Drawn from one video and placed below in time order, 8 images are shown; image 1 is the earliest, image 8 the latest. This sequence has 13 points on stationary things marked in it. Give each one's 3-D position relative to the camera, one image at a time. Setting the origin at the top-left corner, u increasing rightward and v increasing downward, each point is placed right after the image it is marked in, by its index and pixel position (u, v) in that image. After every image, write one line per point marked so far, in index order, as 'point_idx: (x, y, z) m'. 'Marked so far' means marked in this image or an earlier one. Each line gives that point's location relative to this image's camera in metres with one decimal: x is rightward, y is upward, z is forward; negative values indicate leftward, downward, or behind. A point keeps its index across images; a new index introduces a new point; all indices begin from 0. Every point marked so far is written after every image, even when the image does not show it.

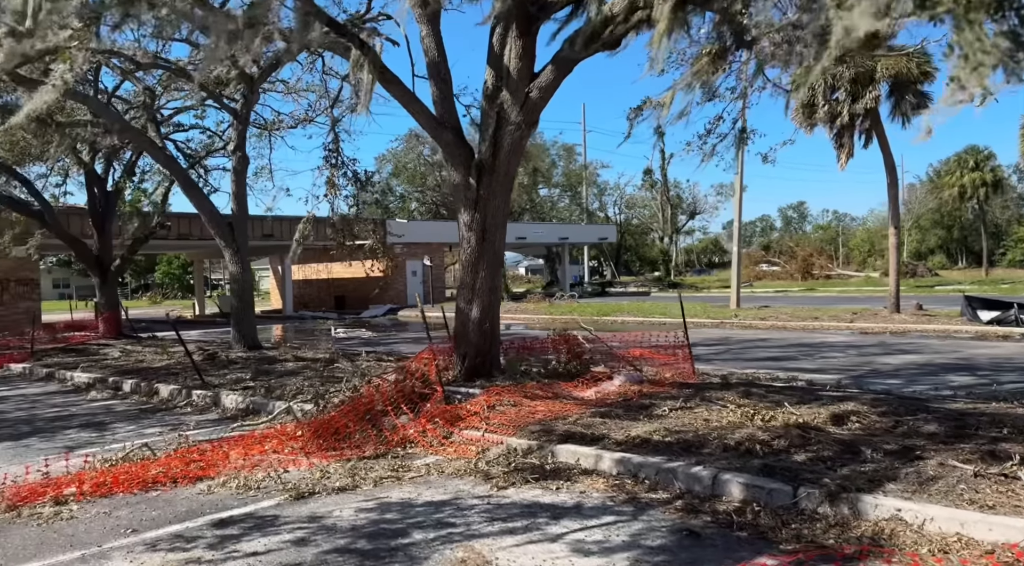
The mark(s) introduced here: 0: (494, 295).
0: (-0.2, -0.1, +8.9) m
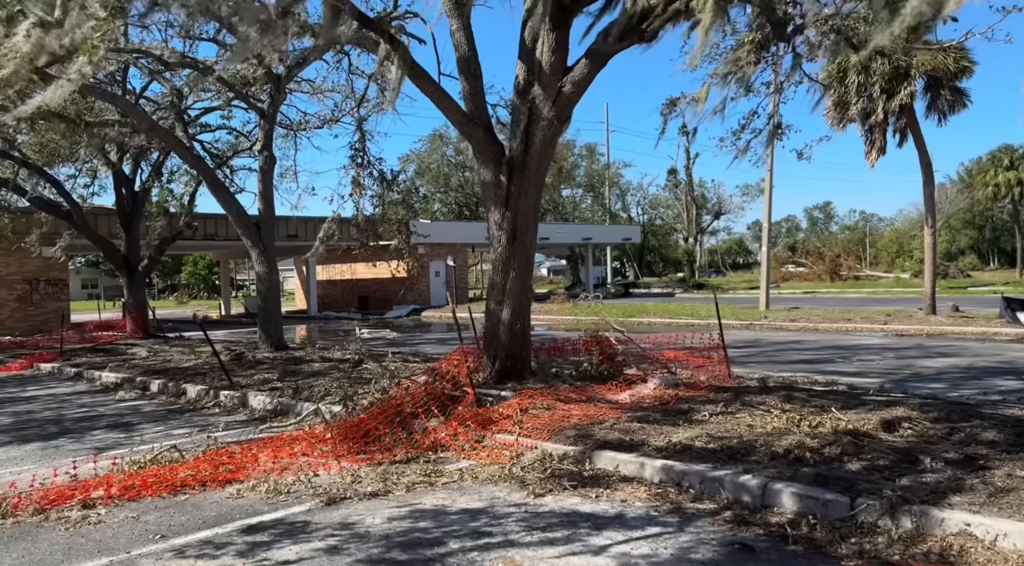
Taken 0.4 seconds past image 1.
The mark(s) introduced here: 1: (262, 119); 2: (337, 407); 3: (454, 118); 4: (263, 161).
0: (+0.1, -0.1, +8.7) m
1: (-4.9, +3.3, +16.1) m
2: (-1.8, -1.3, +8.5) m
3: (-0.6, +1.8, +8.7) m
4: (-4.8, +2.4, +16.0) m
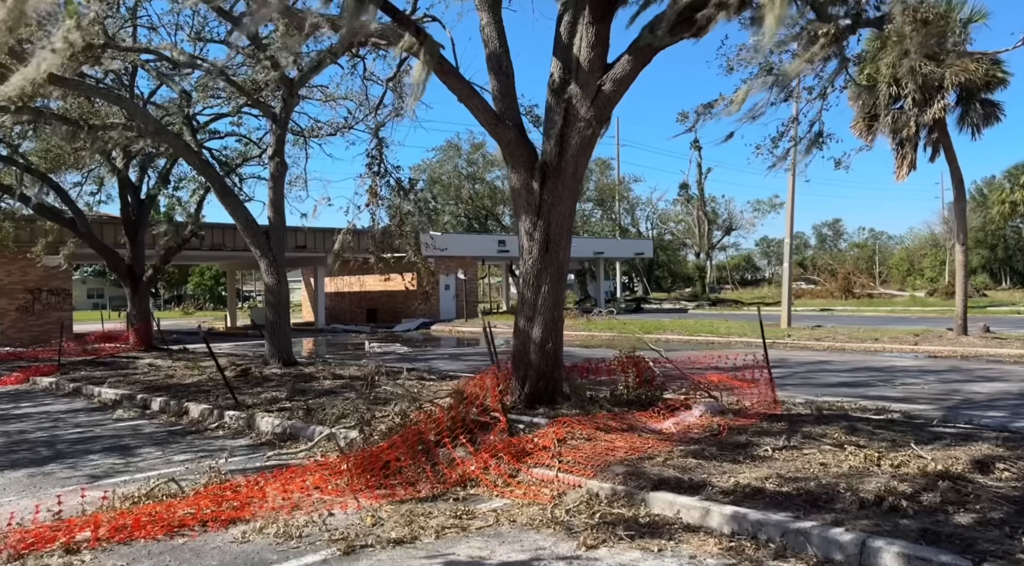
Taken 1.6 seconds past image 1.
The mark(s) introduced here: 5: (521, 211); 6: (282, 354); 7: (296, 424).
0: (+0.4, -0.3, +8.0) m
1: (-4.5, +3.0, +15.5) m
2: (-1.5, -1.4, +7.8) m
3: (-0.3, +1.6, +8.0) m
4: (-4.5, +2.2, +15.3) m
5: (+0.1, +0.7, +8.1) m
6: (-4.3, -1.3, +15.3) m
7: (-2.4, -1.5, +8.9) m
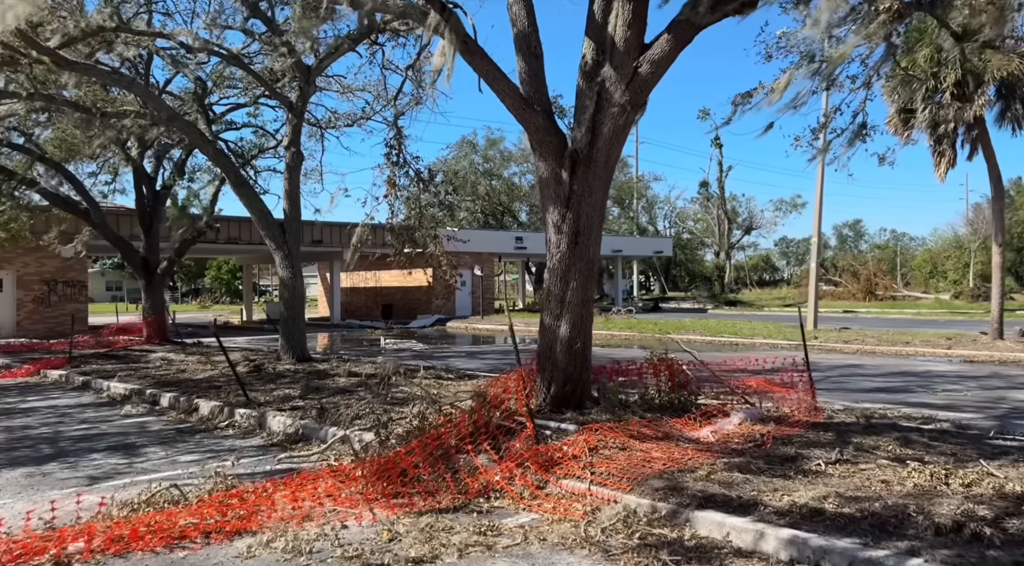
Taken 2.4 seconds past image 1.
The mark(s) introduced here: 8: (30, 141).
0: (+0.7, -0.2, +7.5) m
1: (-4.1, +3.1, +15.1) m
2: (-1.3, -1.4, +7.4) m
3: (0.0, +1.7, +7.5) m
4: (-4.1, +2.3, +14.9) m
5: (+0.3, +0.8, +7.6) m
6: (-3.9, -1.2, +14.9) m
7: (-2.1, -1.5, +8.5) m
8: (-11.0, +3.3, +18.7) m
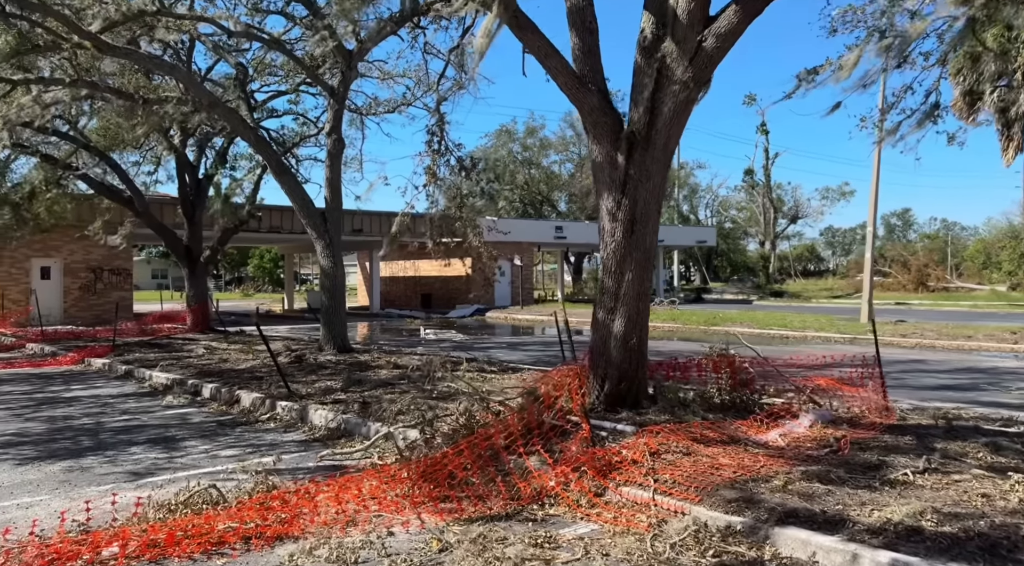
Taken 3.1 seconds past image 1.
0: (+1.1, -0.2, +7.1) m
1: (-3.3, +3.3, +14.8) m
2: (-0.8, -1.3, +7.0) m
3: (+0.4, +1.7, +7.1) m
4: (-3.2, +2.5, +14.7) m
5: (+0.8, +0.8, +7.2) m
6: (-3.1, -1.0, +14.7) m
7: (-1.6, -1.4, +8.2) m
8: (-10.0, +3.5, +18.7) m
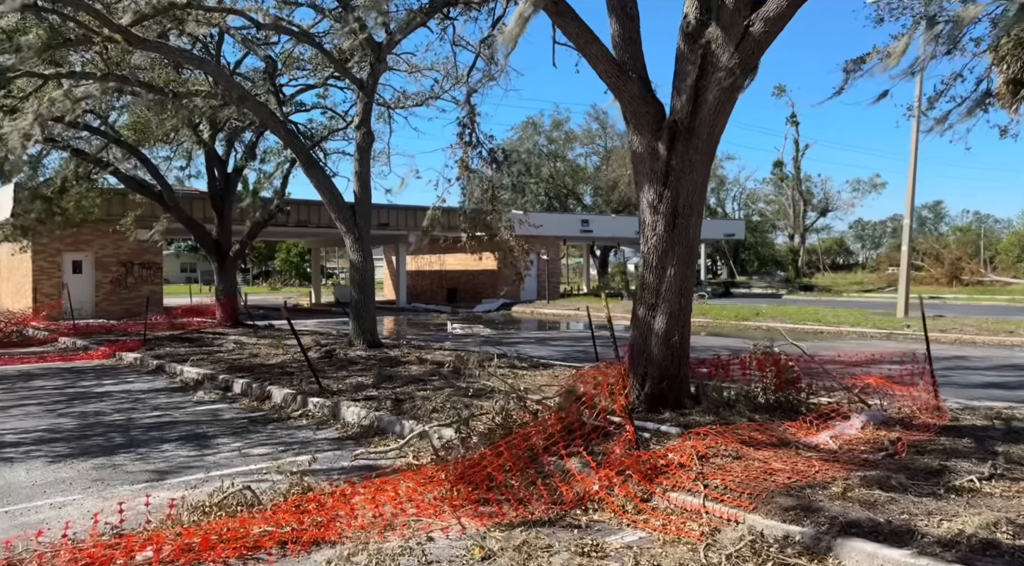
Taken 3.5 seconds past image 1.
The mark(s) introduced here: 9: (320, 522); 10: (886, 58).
0: (+1.5, -0.1, +6.8) m
1: (-2.7, +3.4, +14.7) m
2: (-0.5, -1.3, +6.9) m
3: (+0.8, +1.8, +6.9) m
4: (-2.7, +2.6, +14.5) m
5: (+1.1, +0.9, +7.0) m
6: (-2.6, -0.9, +14.6) m
7: (-1.3, -1.3, +8.0) m
8: (-9.3, +3.7, +18.8) m
9: (-1.2, -1.4, +4.9) m
10: (+3.9, +2.3, +8.6) m
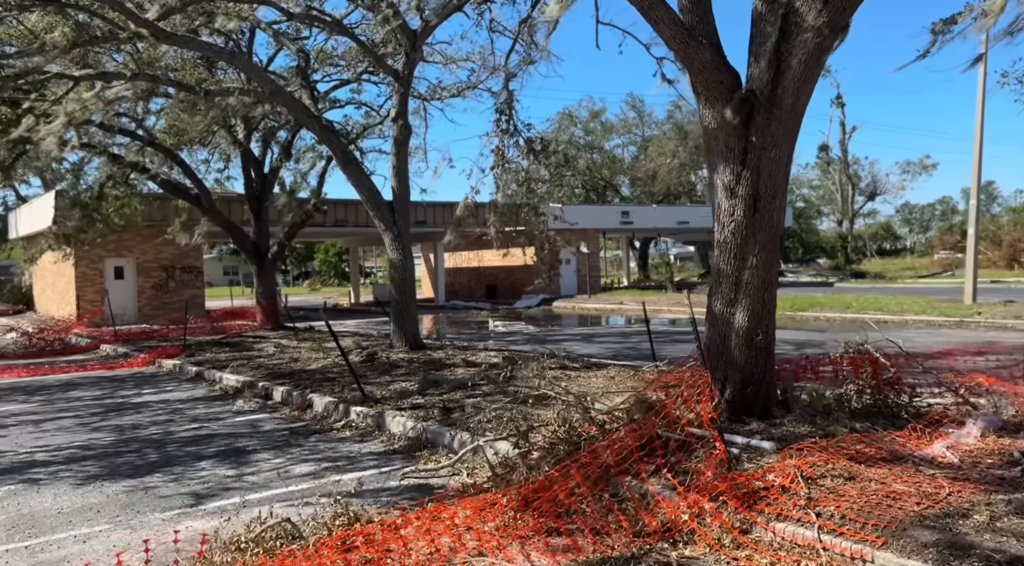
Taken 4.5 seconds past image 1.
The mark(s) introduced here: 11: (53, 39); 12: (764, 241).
0: (+1.9, -0.1, +6.1) m
1: (-2.0, +3.4, +14.1) m
2: (0.0, -1.2, +6.2) m
3: (+1.2, +1.8, +6.1) m
4: (-1.9, +2.6, +13.9) m
5: (+1.6, +0.9, +6.2) m
6: (-1.7, -0.9, +14.0) m
7: (-0.7, -1.3, +7.4) m
8: (-8.4, +3.5, +18.5) m
9: (-0.8, -1.5, +4.3) m
10: (+4.4, +2.5, +7.7) m
11: (-6.3, +3.4, +11.2) m
12: (+1.9, +0.3, +6.0) m
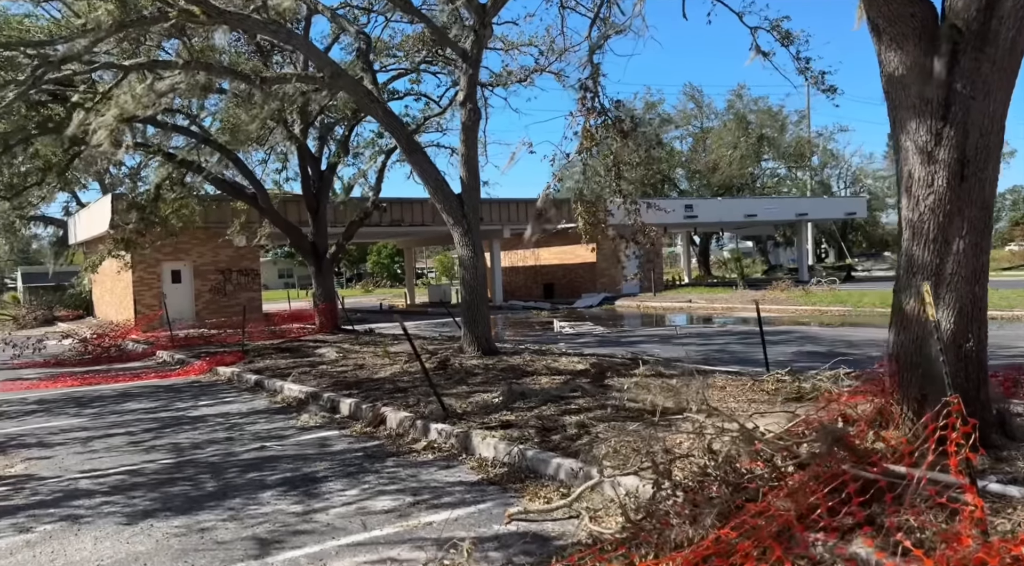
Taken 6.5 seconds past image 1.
0: (+2.7, 0.0, +4.7) m
1: (-0.8, +3.5, +13.0) m
2: (+0.8, -1.2, +5.0) m
3: (+1.9, +1.9, +4.8) m
4: (-0.7, +2.6, +12.8) m
5: (+2.3, +1.0, +4.8) m
6: (-0.5, -0.9, +12.8) m
7: (+0.2, -1.3, +6.2) m
8: (-6.9, +3.5, +17.7) m
9: (-0.1, -1.5, +3.1) m
10: (+5.2, +2.6, +6.1) m
11: (-5.2, +3.3, +10.4) m
12: (+2.6, +0.3, +4.7) m
